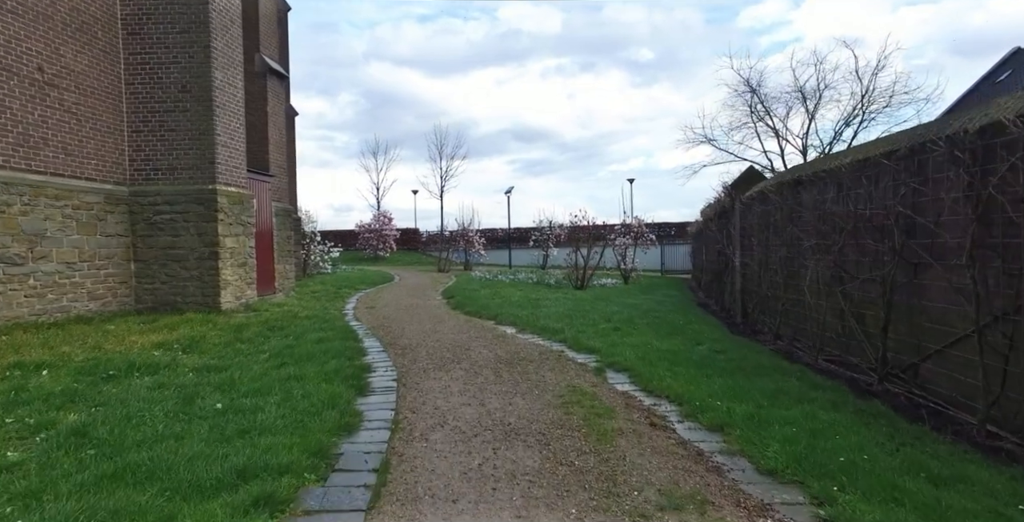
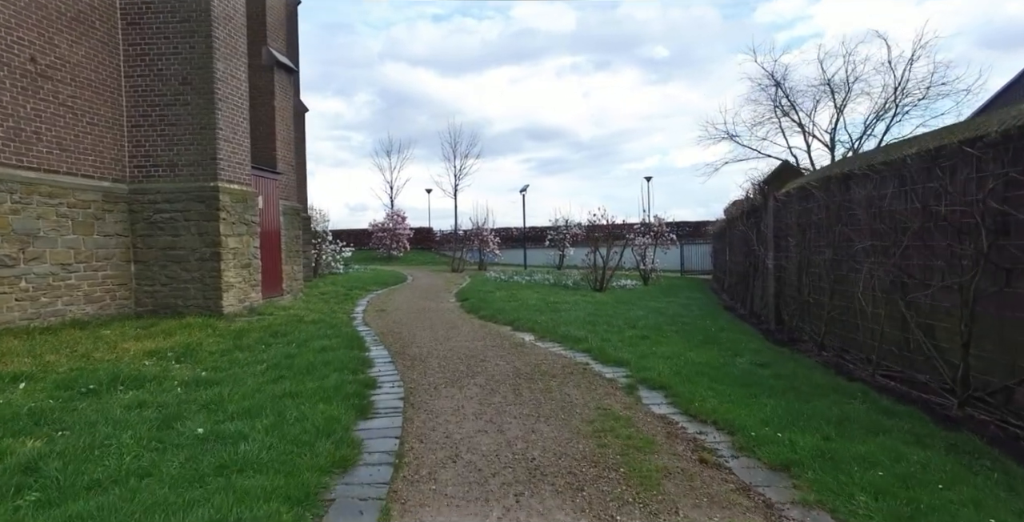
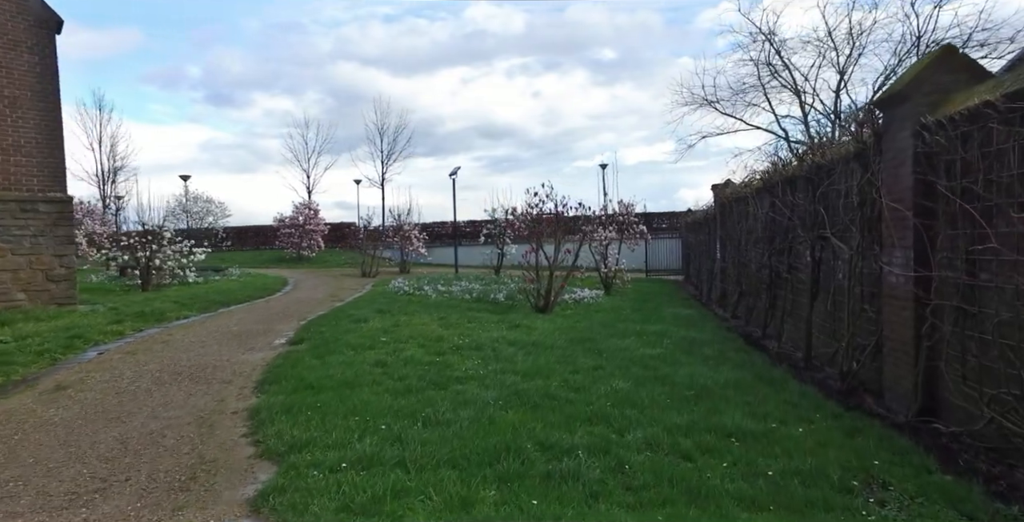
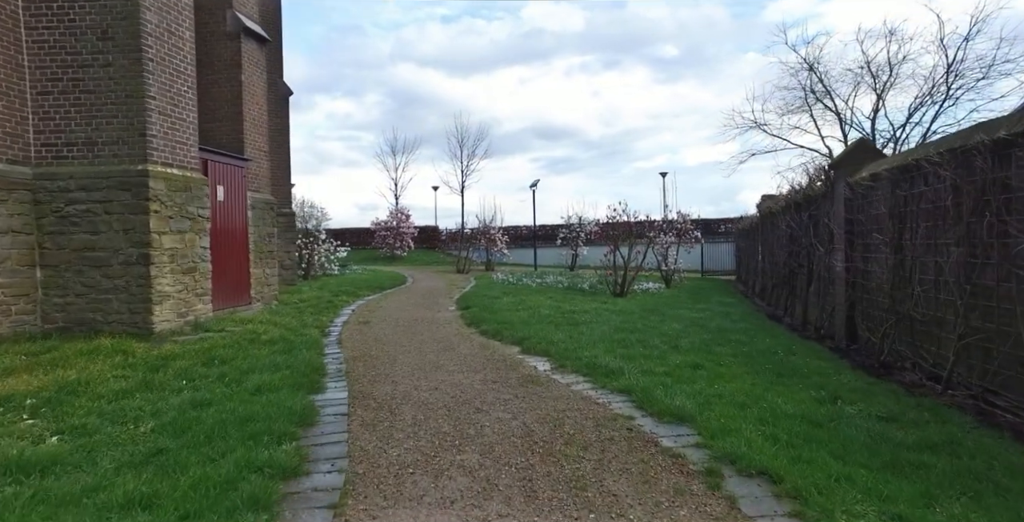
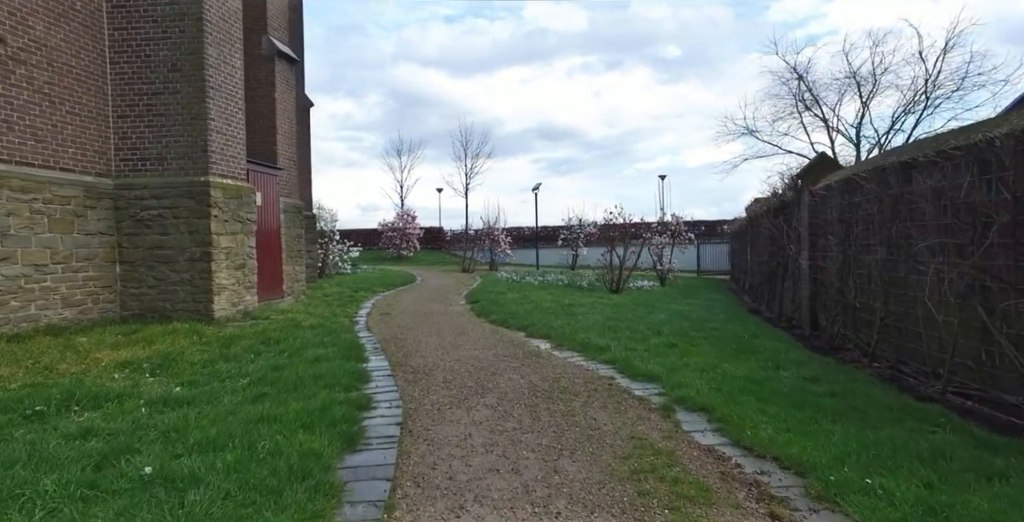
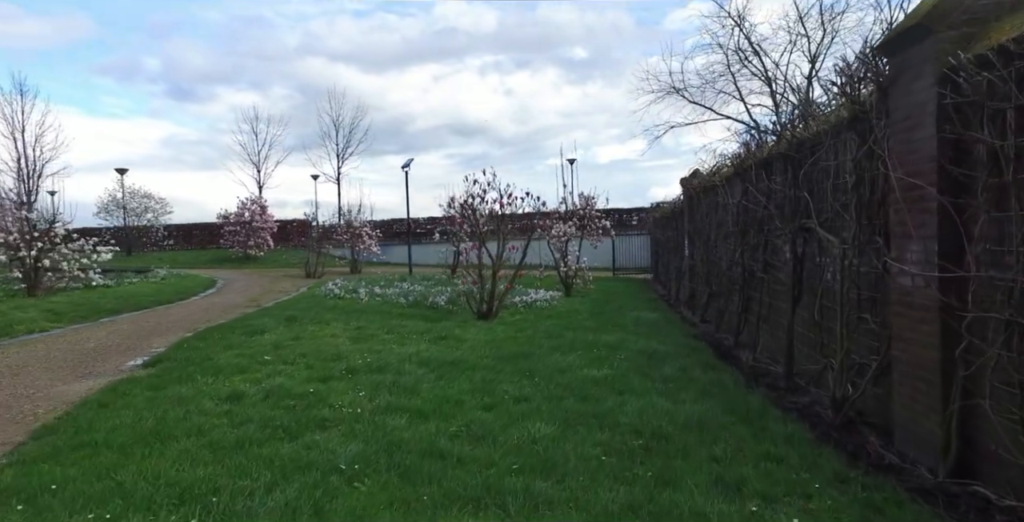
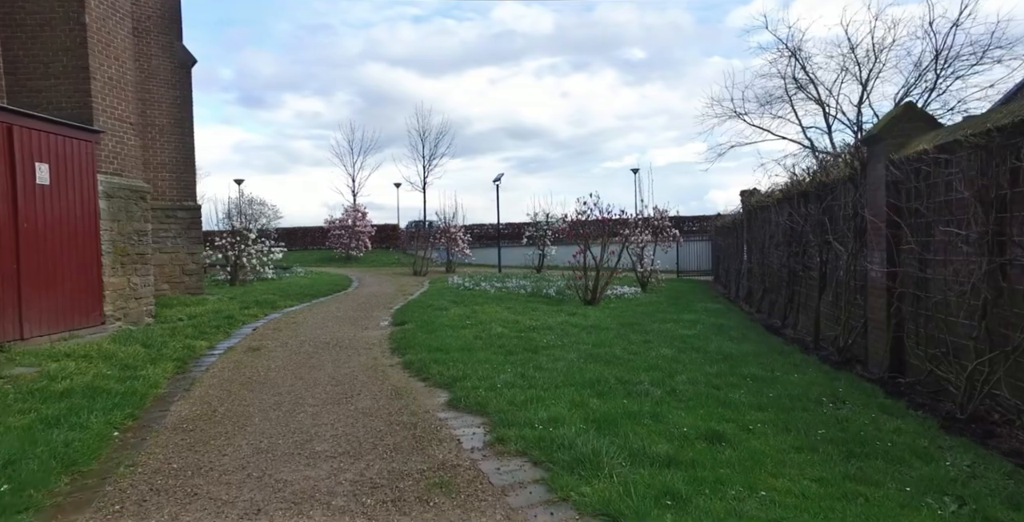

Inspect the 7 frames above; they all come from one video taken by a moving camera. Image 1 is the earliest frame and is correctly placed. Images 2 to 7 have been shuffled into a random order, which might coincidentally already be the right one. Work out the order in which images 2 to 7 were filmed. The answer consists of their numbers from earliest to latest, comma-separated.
2, 5, 4, 7, 3, 6
